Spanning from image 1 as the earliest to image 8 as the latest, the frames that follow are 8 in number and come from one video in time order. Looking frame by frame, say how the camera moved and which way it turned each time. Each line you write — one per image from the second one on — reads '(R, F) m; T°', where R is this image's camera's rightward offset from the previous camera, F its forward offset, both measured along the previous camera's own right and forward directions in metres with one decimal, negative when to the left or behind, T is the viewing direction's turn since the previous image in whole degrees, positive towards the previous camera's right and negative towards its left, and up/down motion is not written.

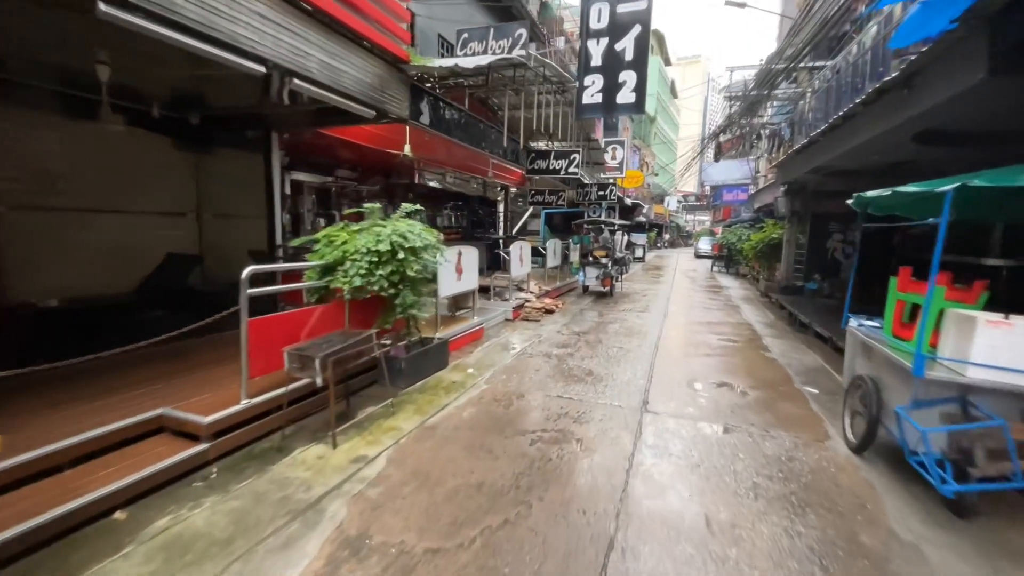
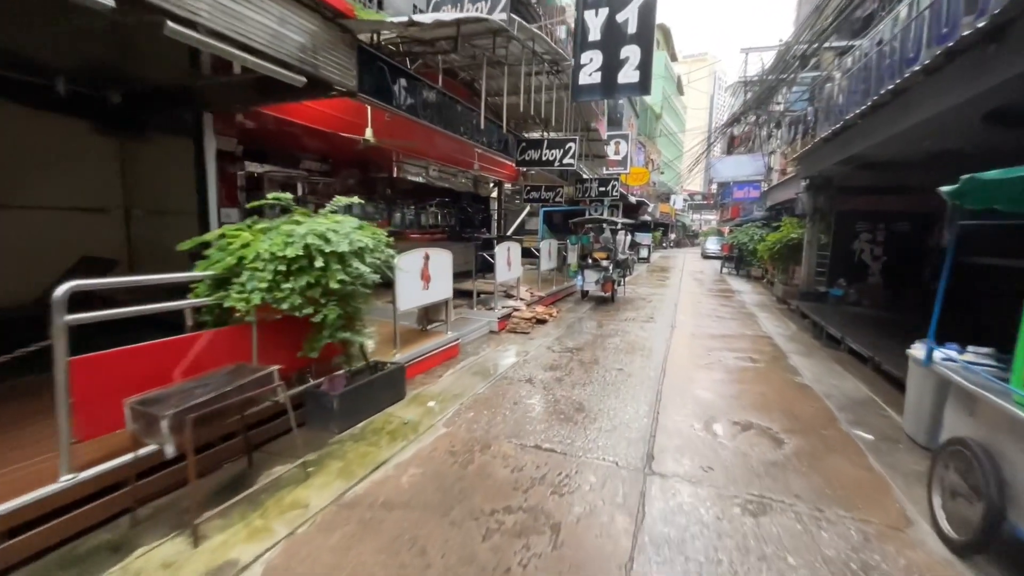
(+0.3, +1.0) m; -1°
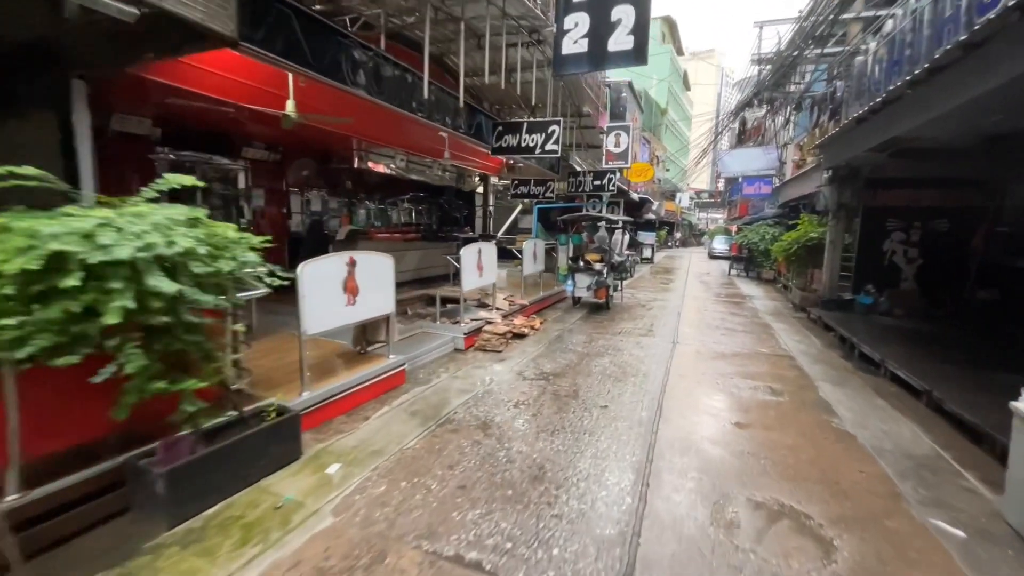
(+0.5, +1.1) m; -1°
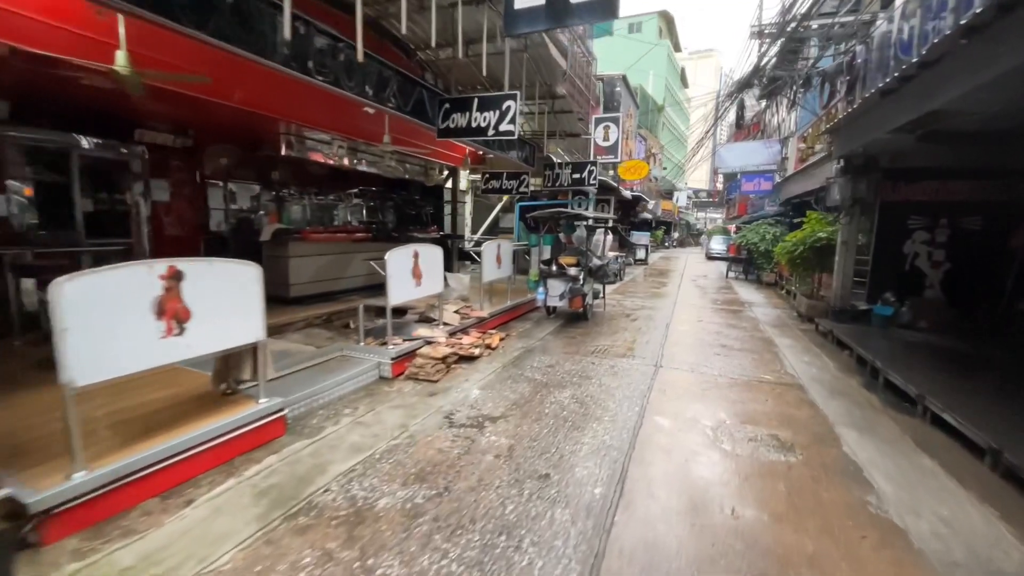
(+0.6, +1.1) m; 0°
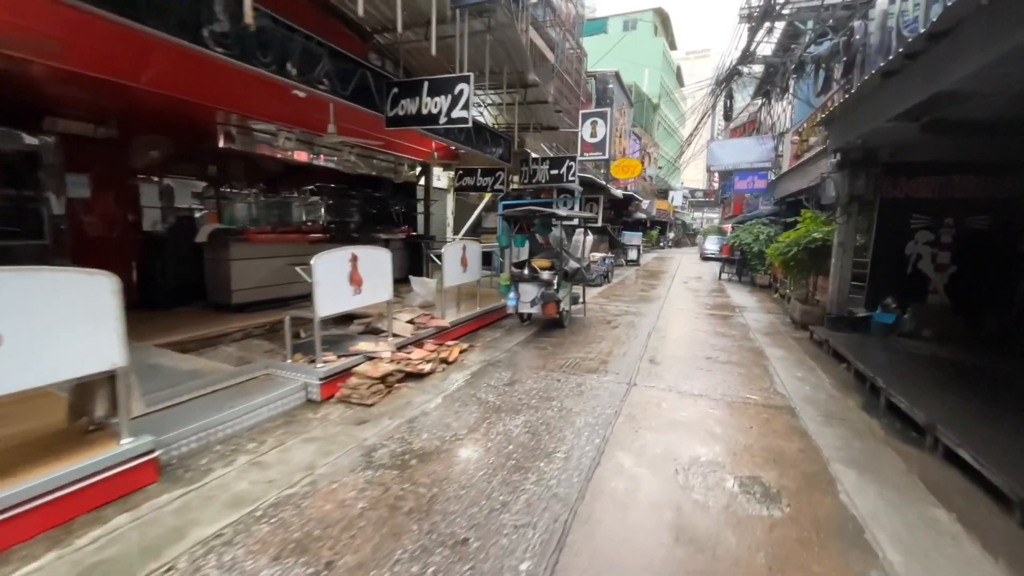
(+0.5, +0.6) m; 0°
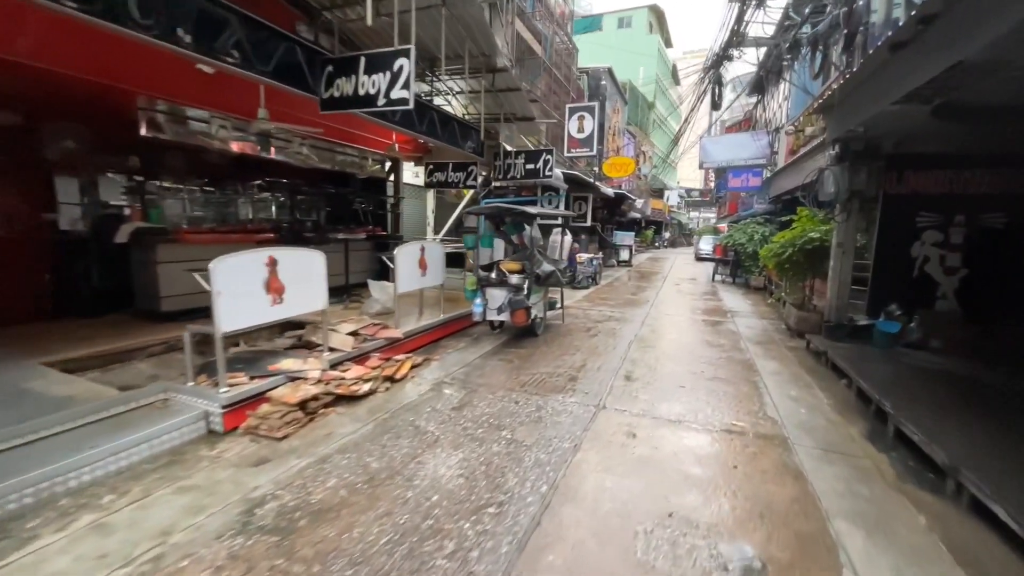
(+0.4, +0.6) m; 0°
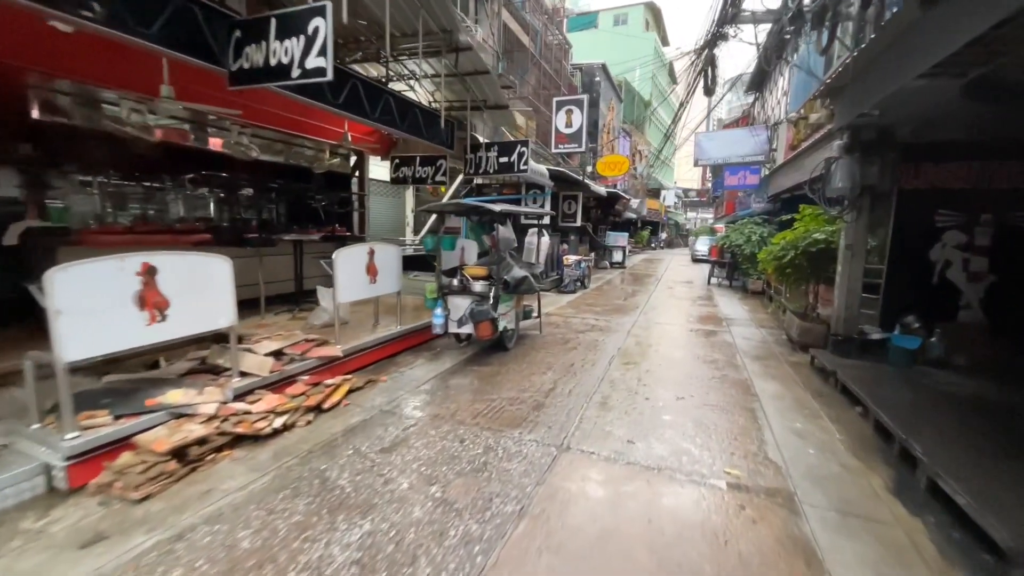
(+0.4, +0.7) m; 0°
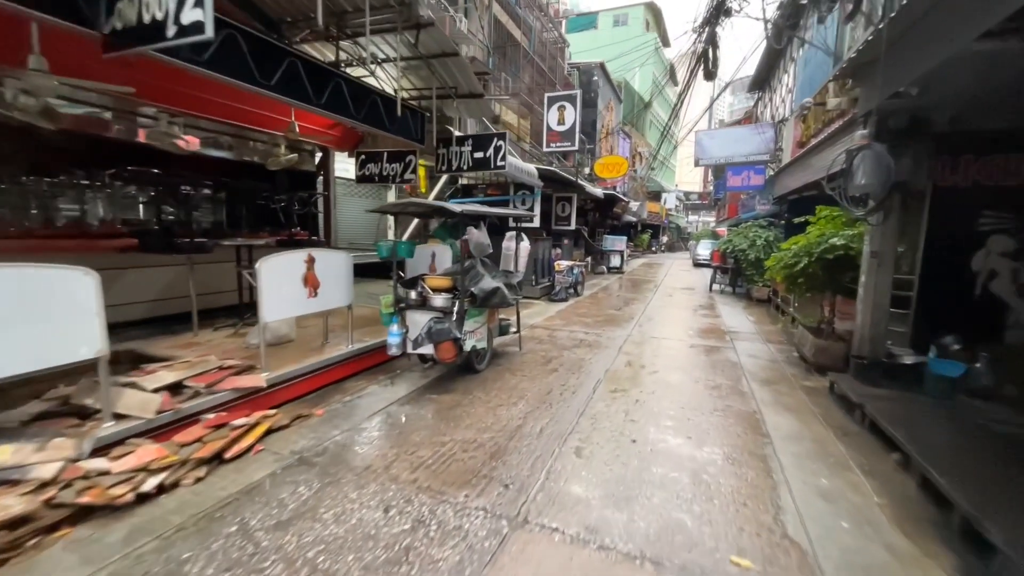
(+0.4, +0.8) m; 0°
